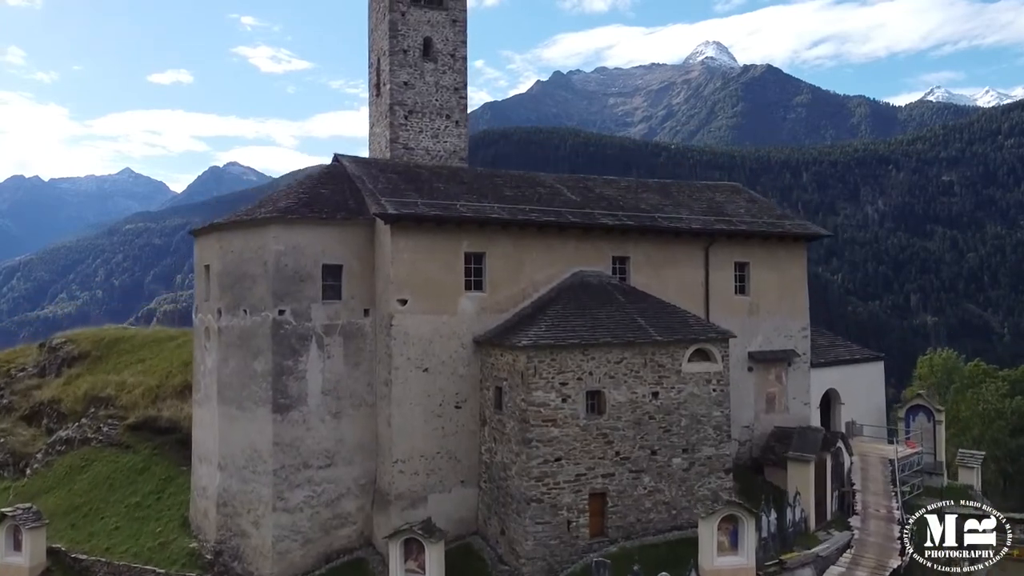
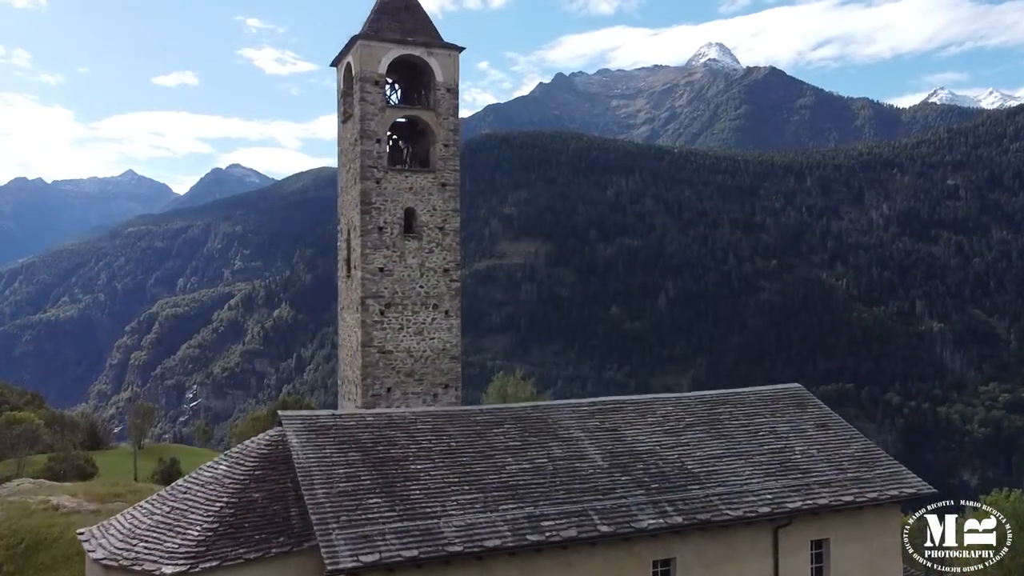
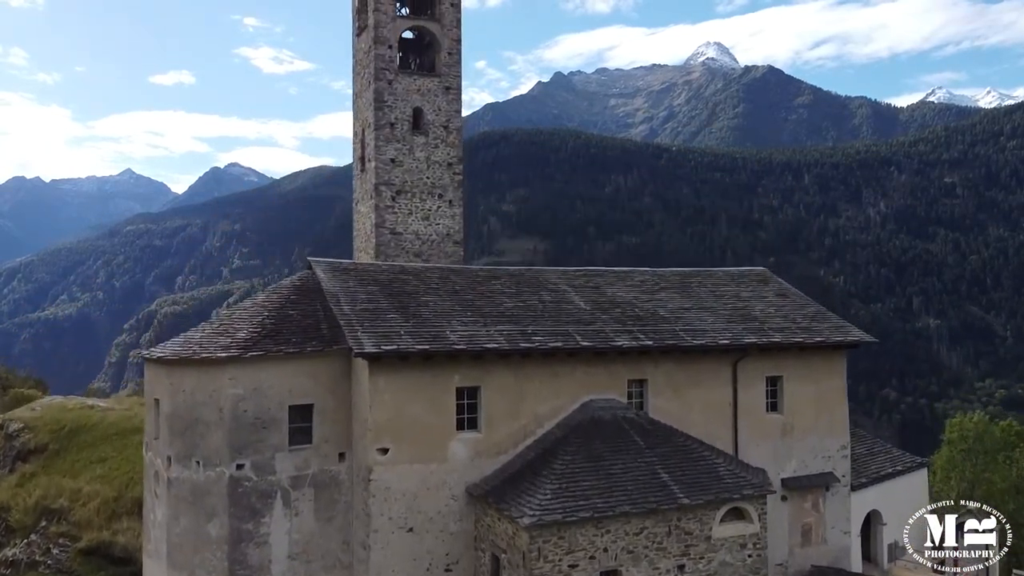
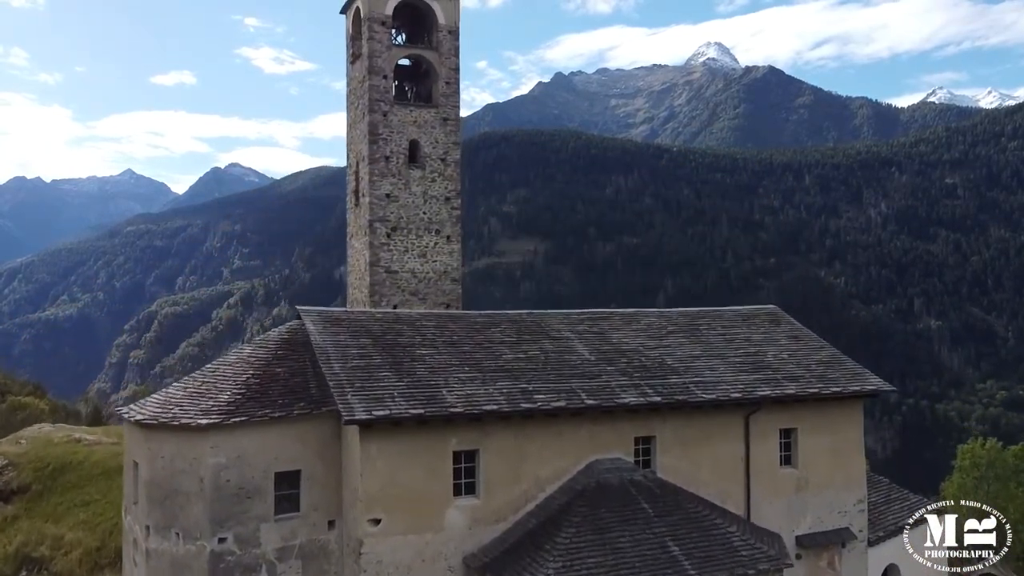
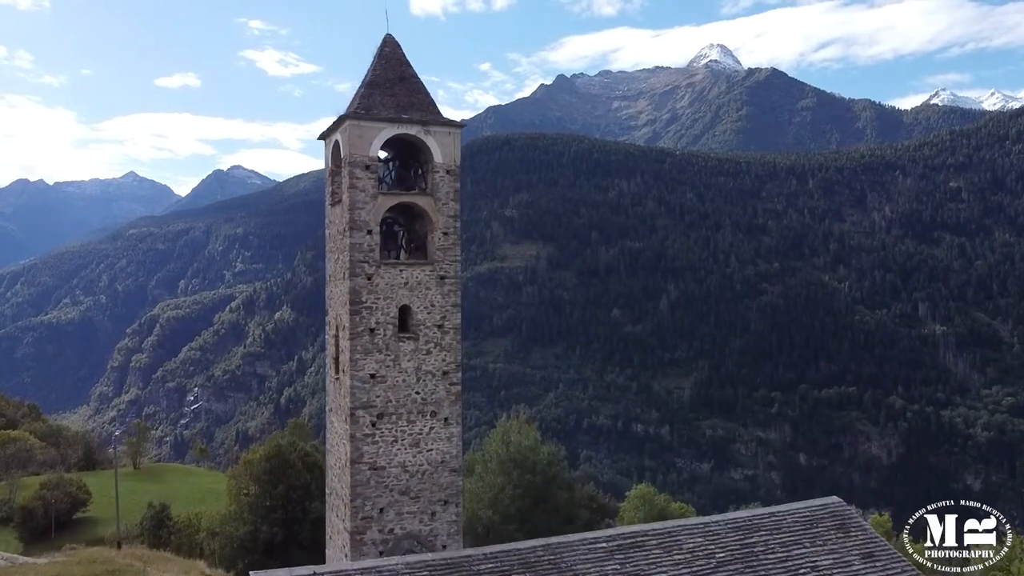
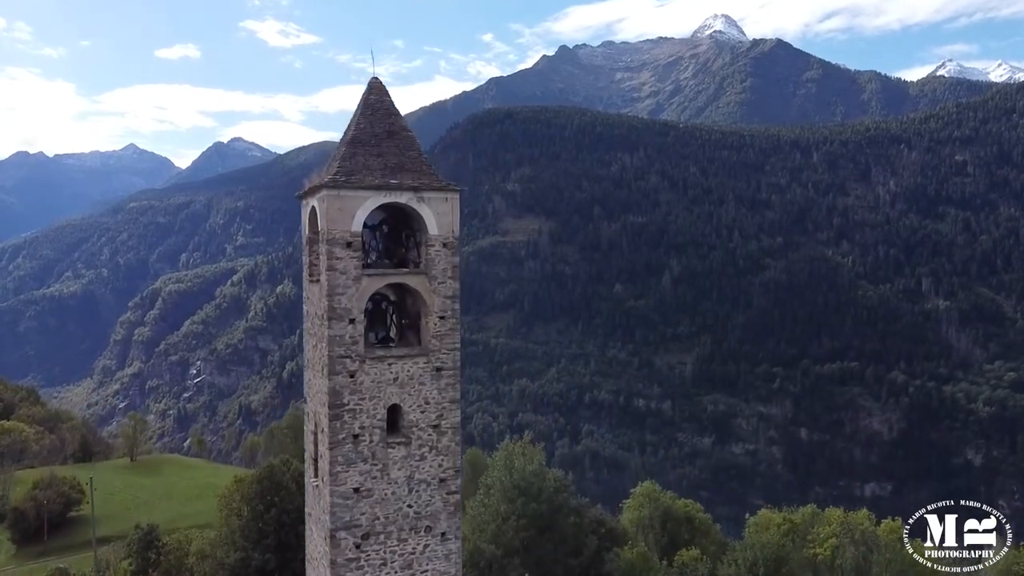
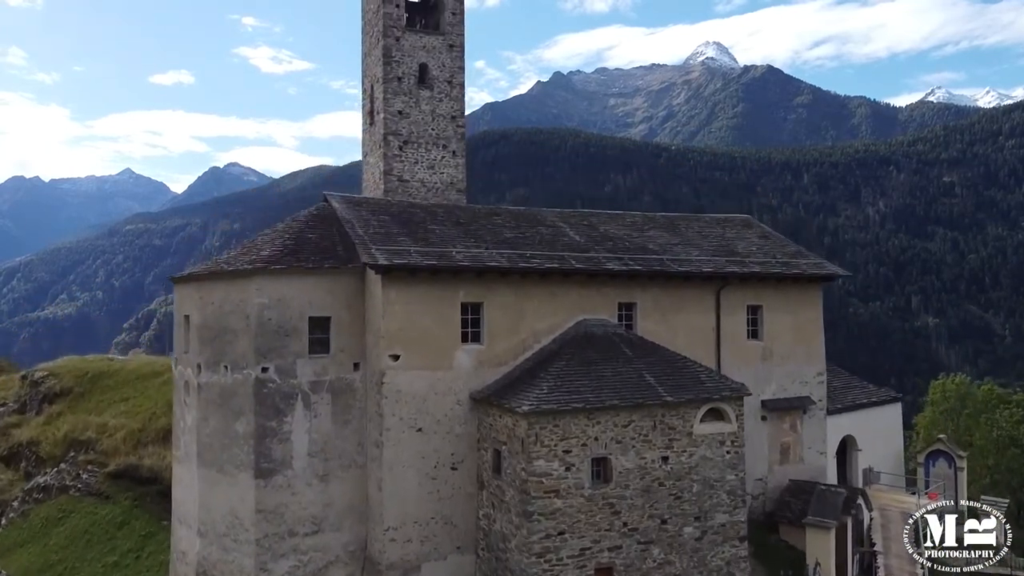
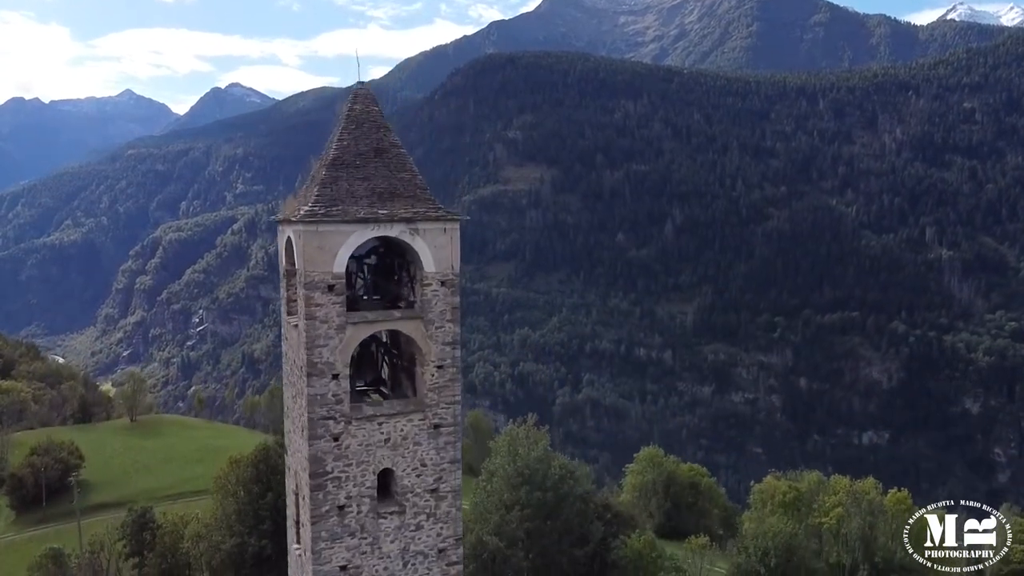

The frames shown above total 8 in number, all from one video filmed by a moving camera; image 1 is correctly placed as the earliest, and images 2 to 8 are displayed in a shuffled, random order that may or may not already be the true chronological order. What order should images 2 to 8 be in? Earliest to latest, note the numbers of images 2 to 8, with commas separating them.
7, 3, 4, 2, 5, 6, 8
